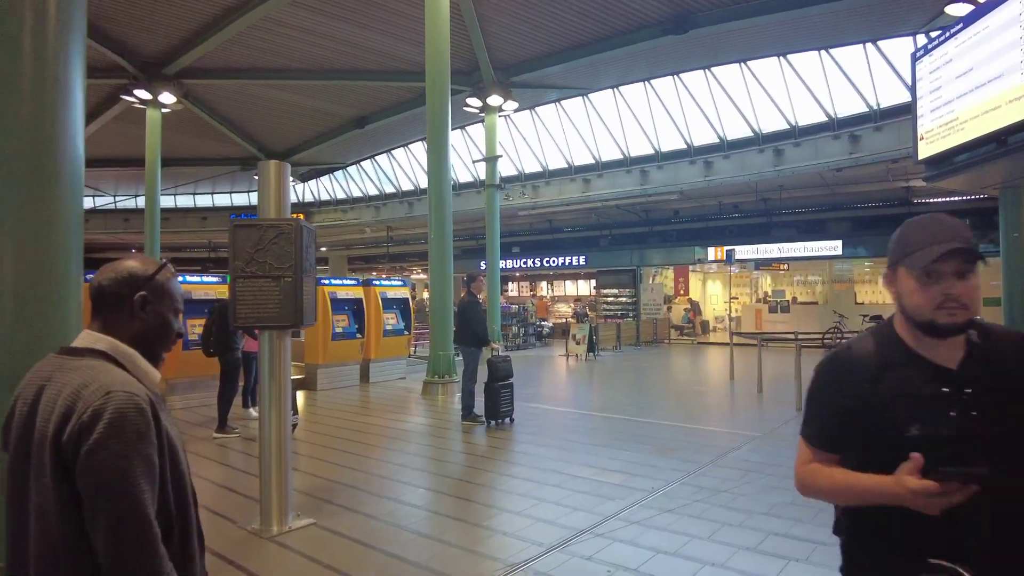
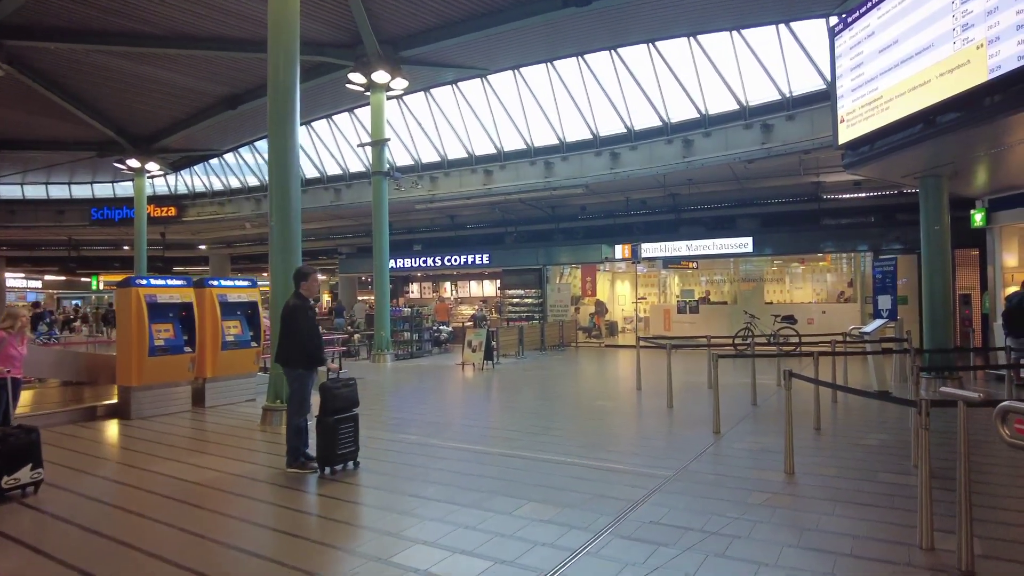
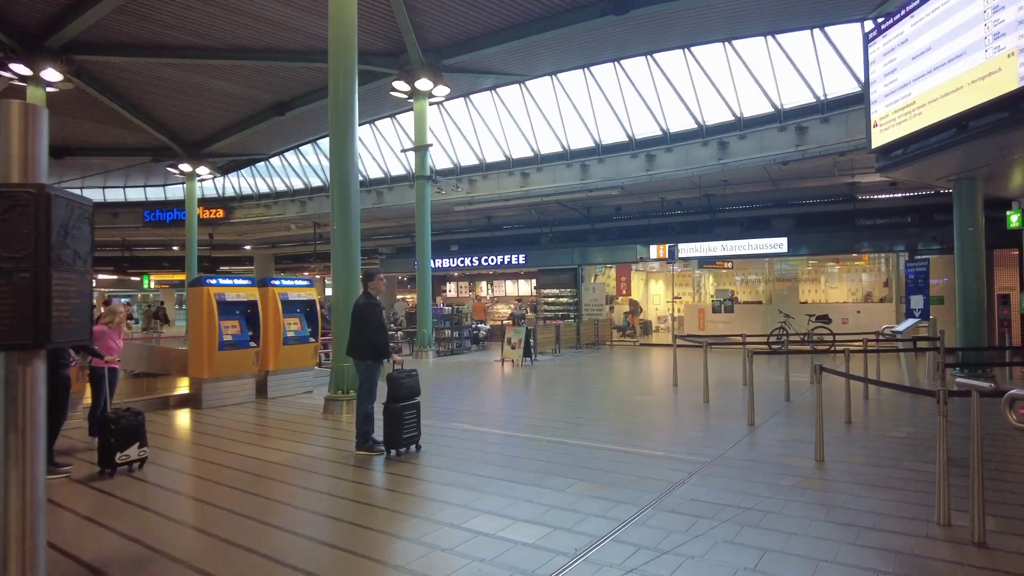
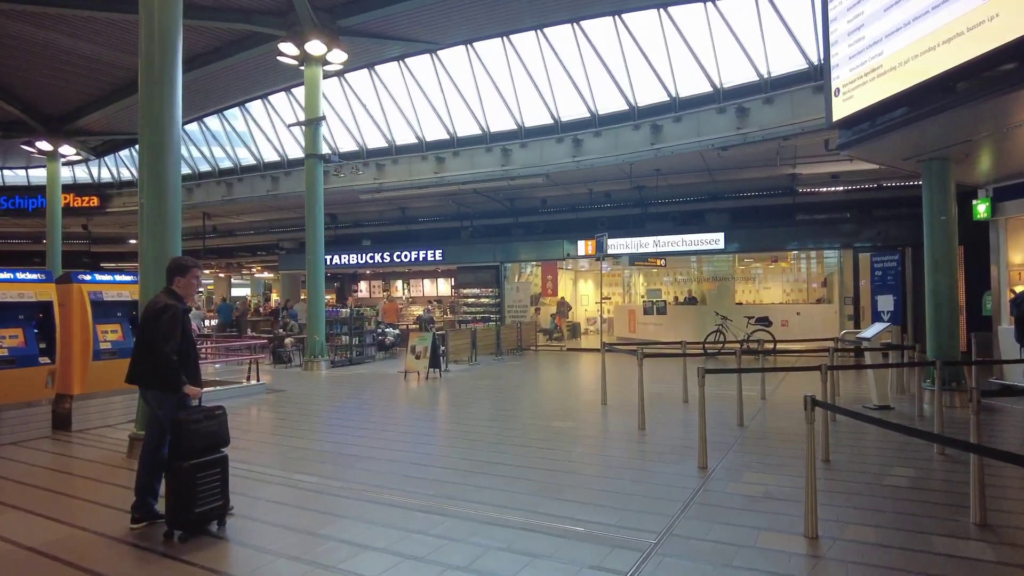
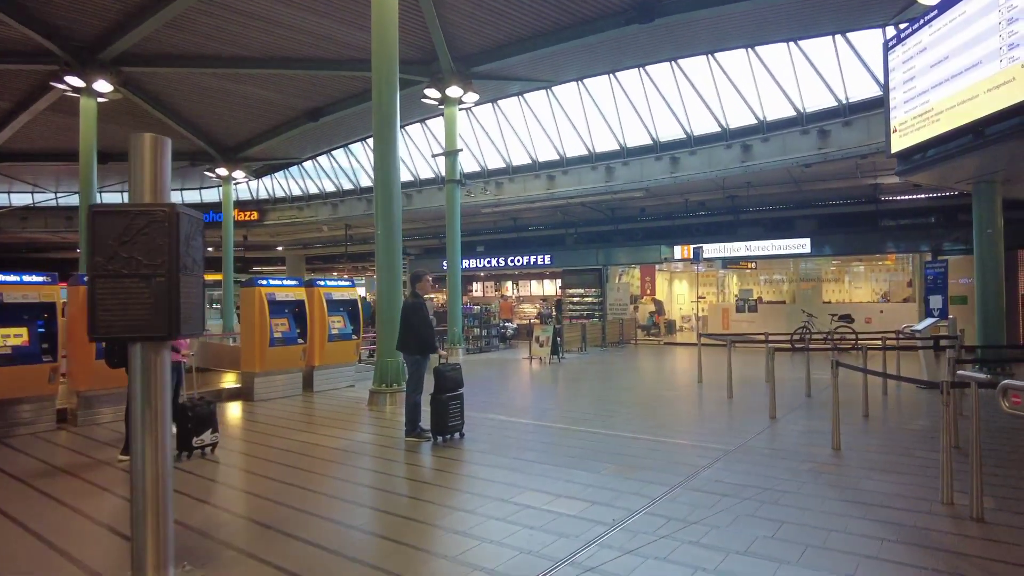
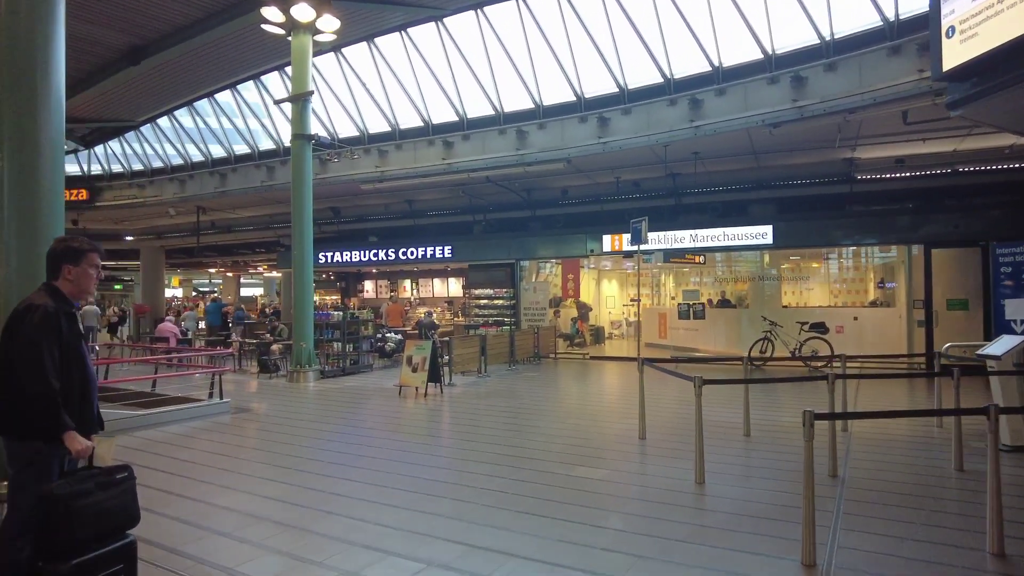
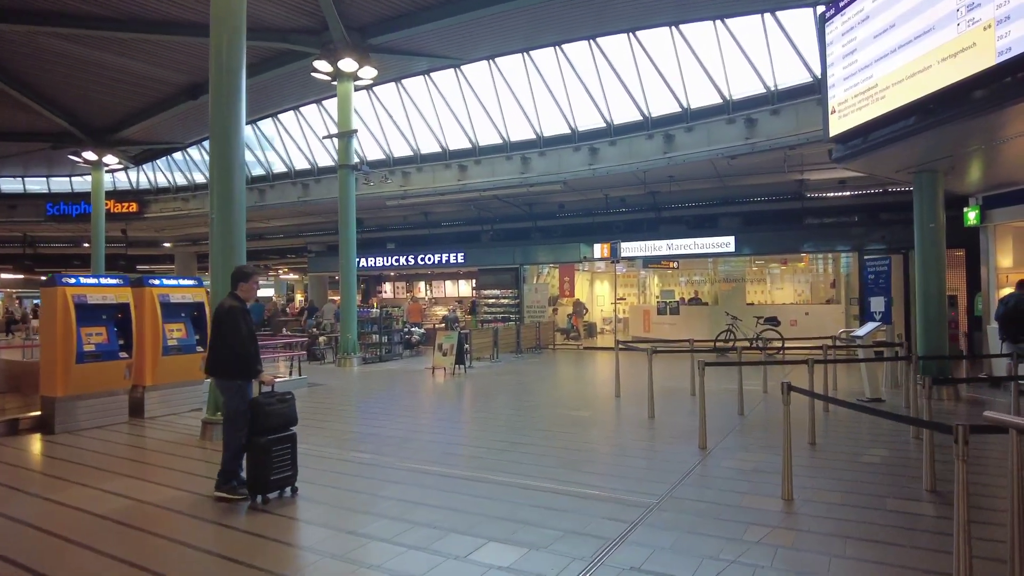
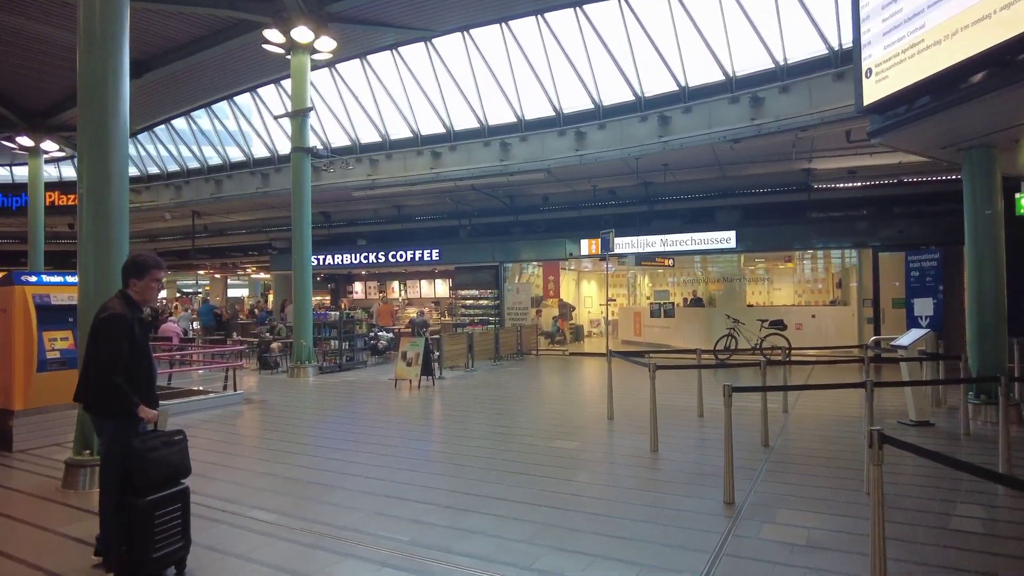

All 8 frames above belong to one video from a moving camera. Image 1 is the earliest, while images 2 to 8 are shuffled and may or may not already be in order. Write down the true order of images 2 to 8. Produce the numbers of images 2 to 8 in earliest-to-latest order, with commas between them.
5, 3, 2, 7, 4, 8, 6
